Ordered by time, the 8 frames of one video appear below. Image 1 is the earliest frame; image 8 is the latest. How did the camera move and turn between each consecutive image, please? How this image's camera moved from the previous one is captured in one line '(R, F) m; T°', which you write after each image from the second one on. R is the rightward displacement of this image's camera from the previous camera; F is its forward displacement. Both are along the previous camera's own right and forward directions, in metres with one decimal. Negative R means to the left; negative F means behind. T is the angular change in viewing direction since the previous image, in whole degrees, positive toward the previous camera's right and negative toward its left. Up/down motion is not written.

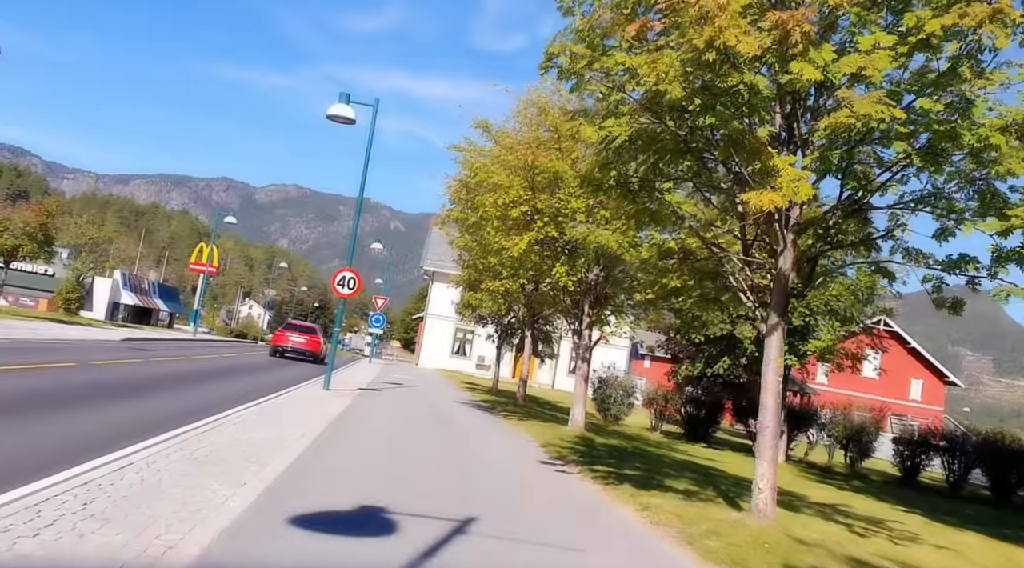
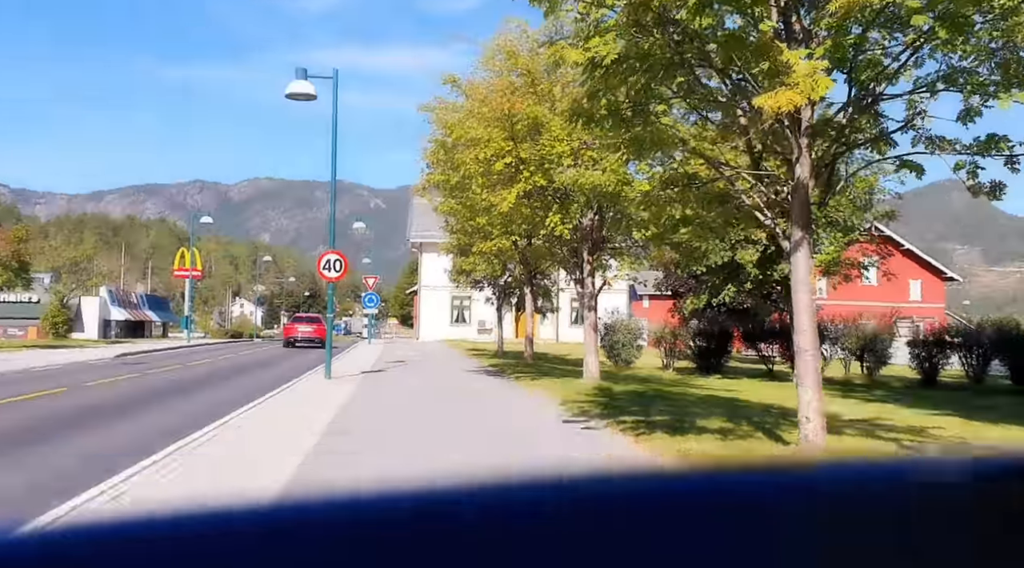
(-0.1, +0.8) m; 0°
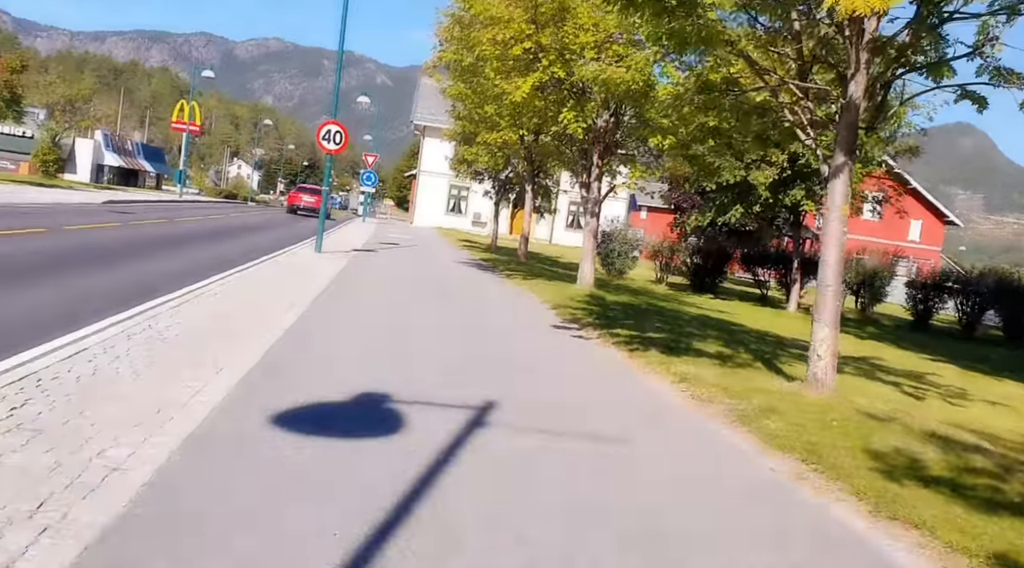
(-0.1, +0.7) m; +1°
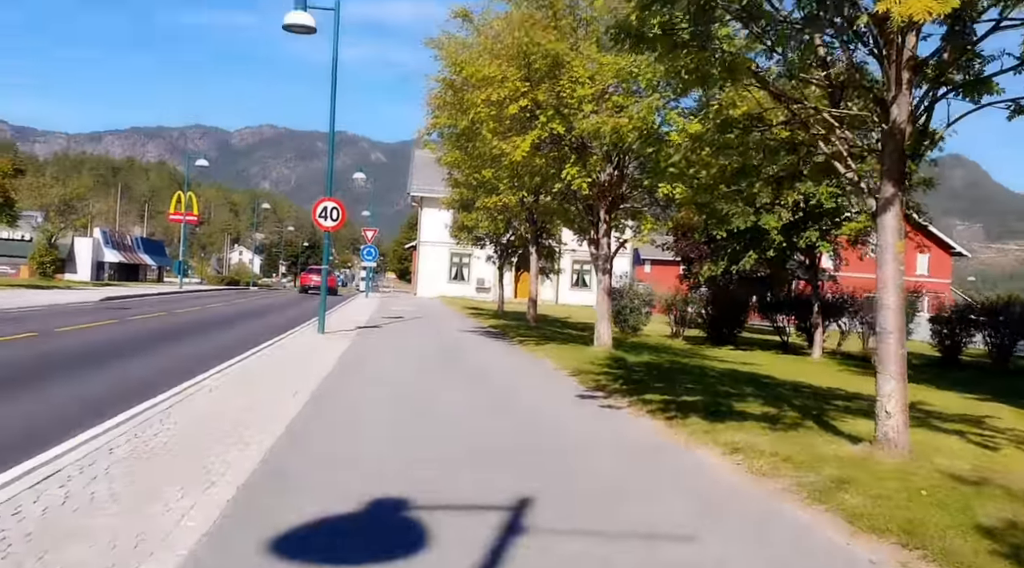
(-0.1, +0.8) m; 0°
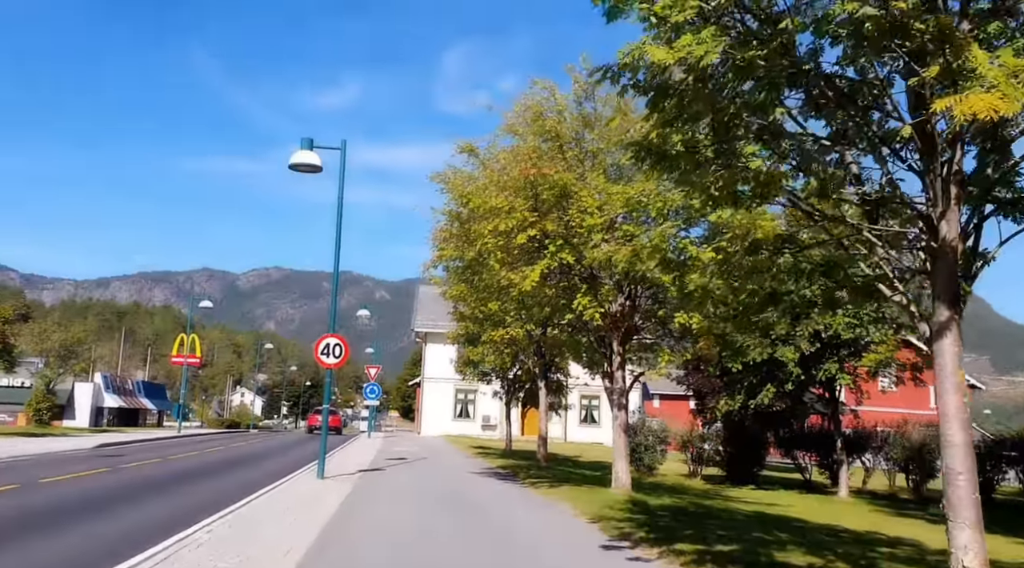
(-0.1, +0.7) m; 0°
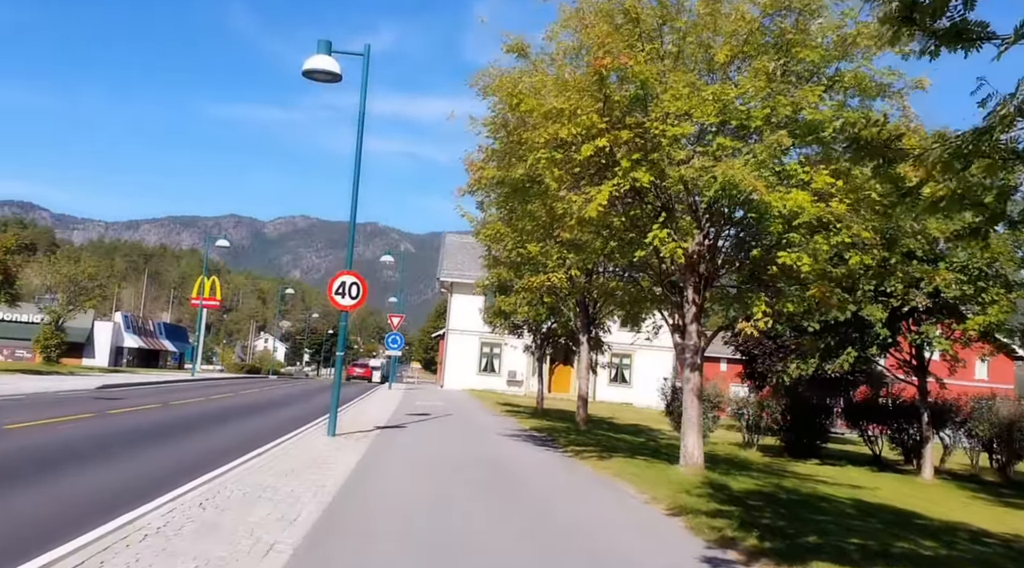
(-0.5, +2.9) m; -2°
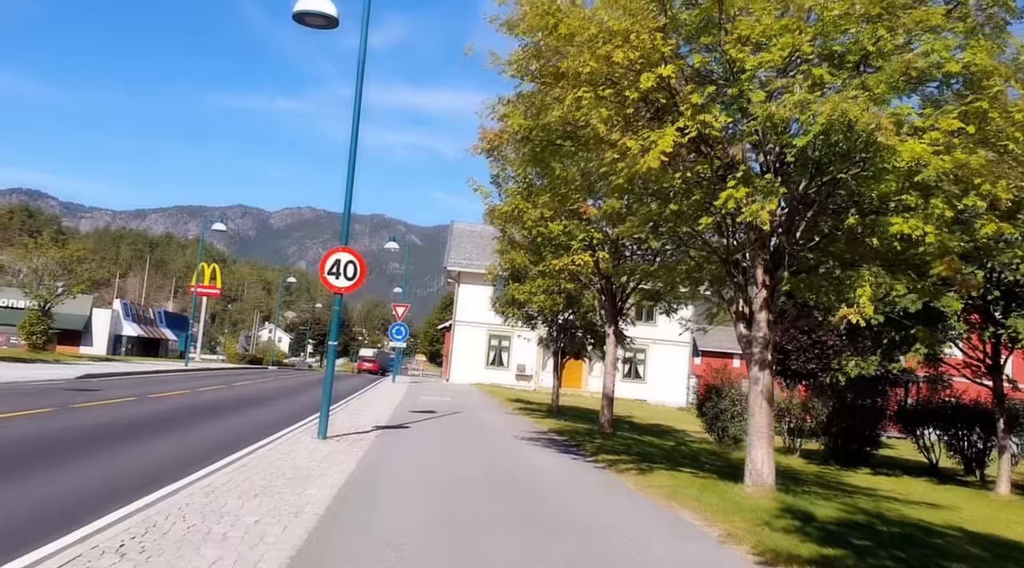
(-0.3, +2.5) m; 0°
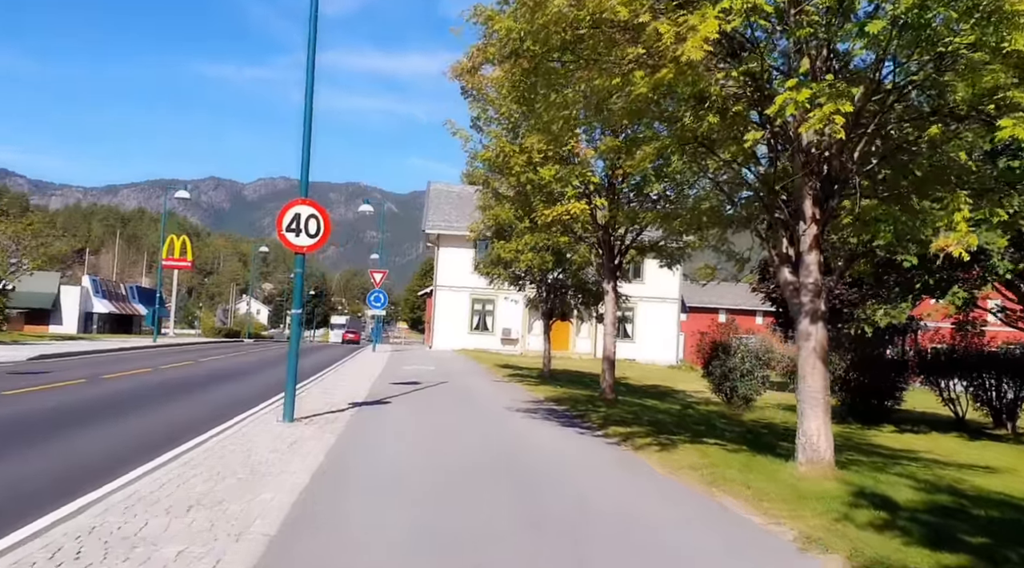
(-0.2, +2.0) m; +1°
